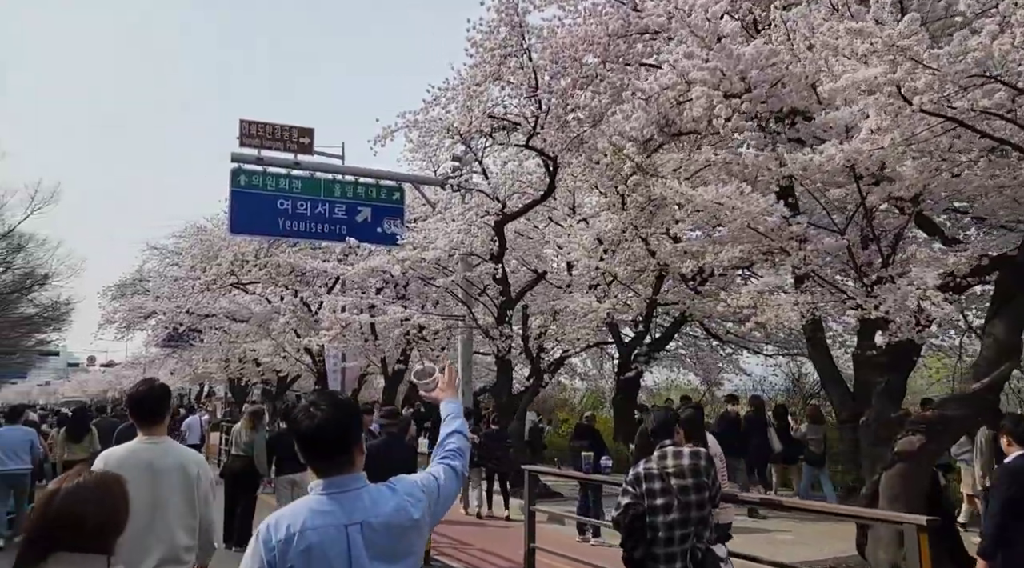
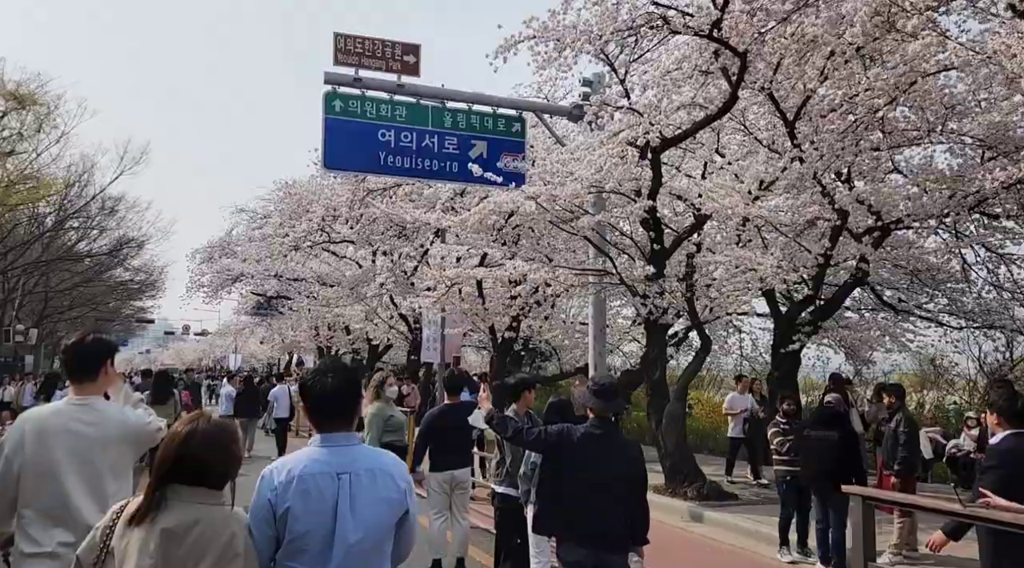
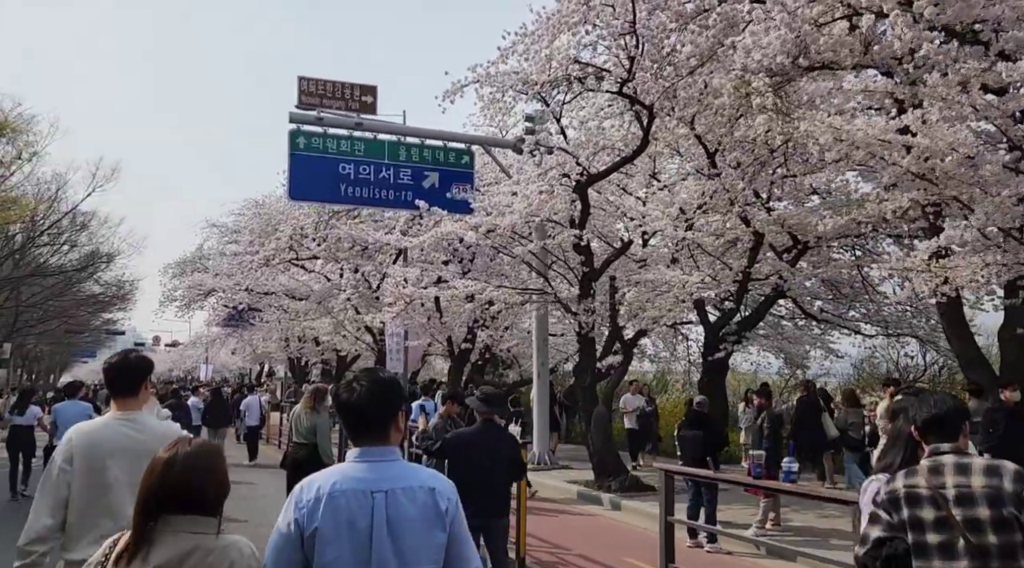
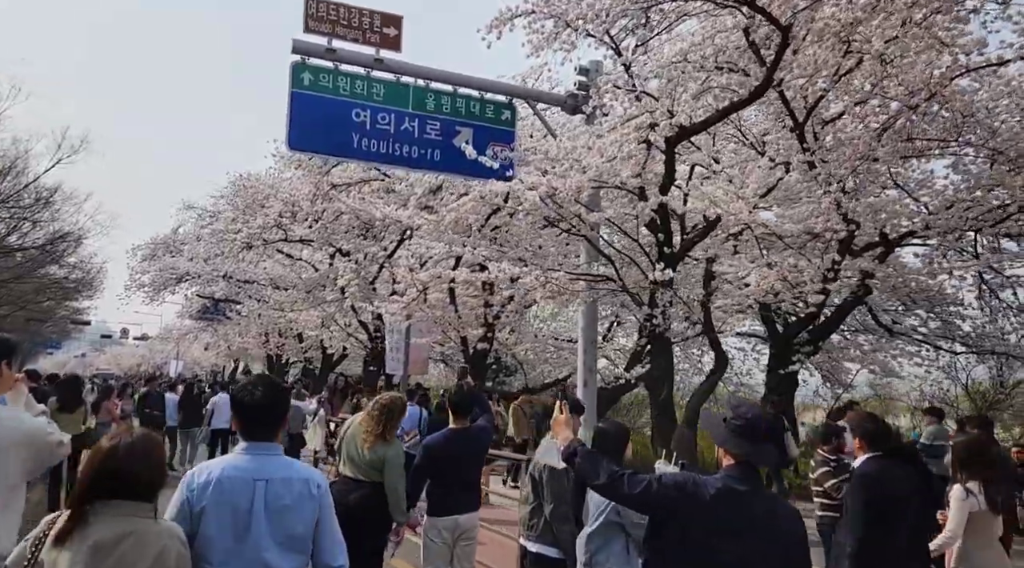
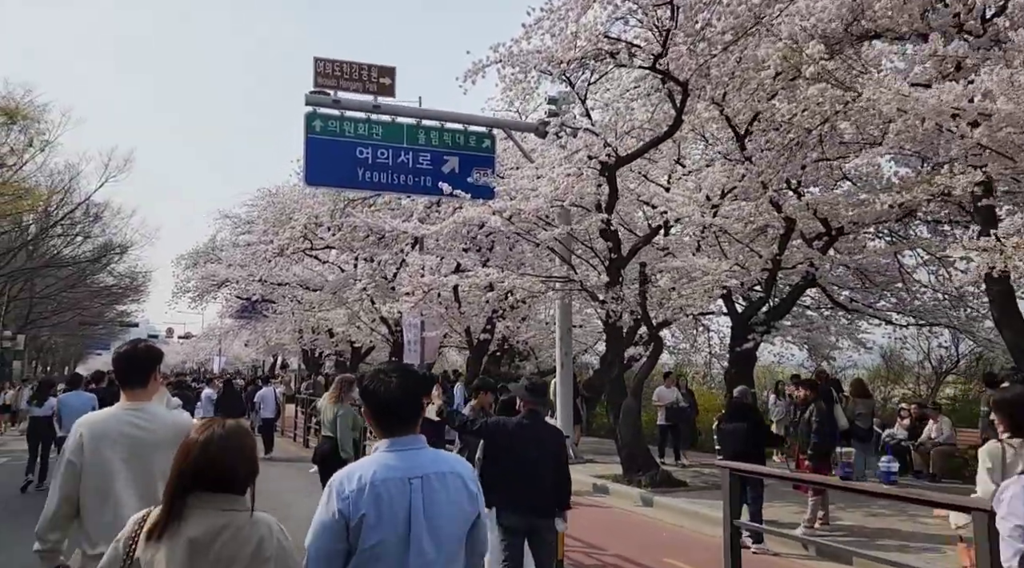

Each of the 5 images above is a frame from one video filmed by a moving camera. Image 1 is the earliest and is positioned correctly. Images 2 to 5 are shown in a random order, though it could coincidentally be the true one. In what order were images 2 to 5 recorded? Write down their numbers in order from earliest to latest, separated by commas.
3, 5, 2, 4
